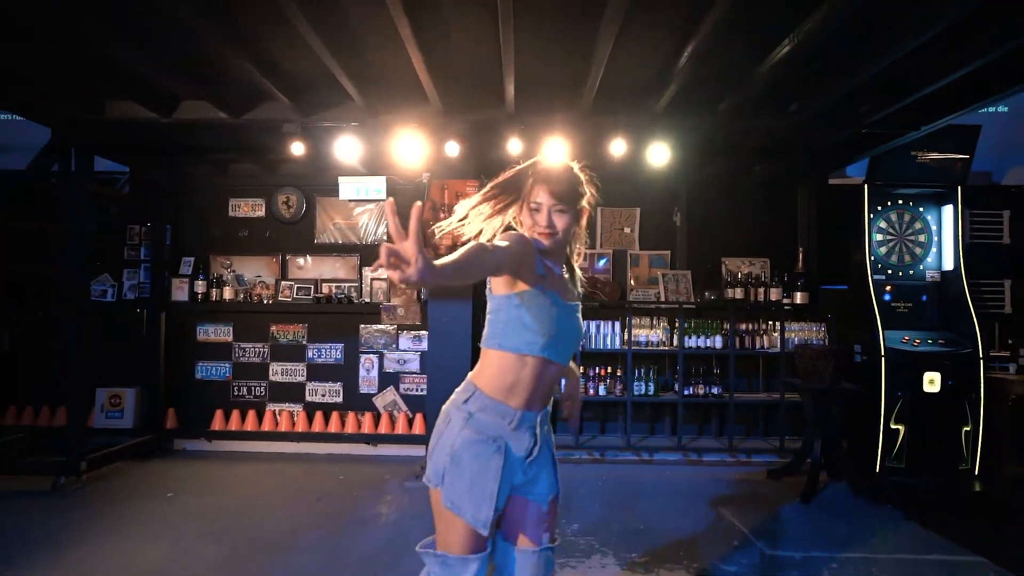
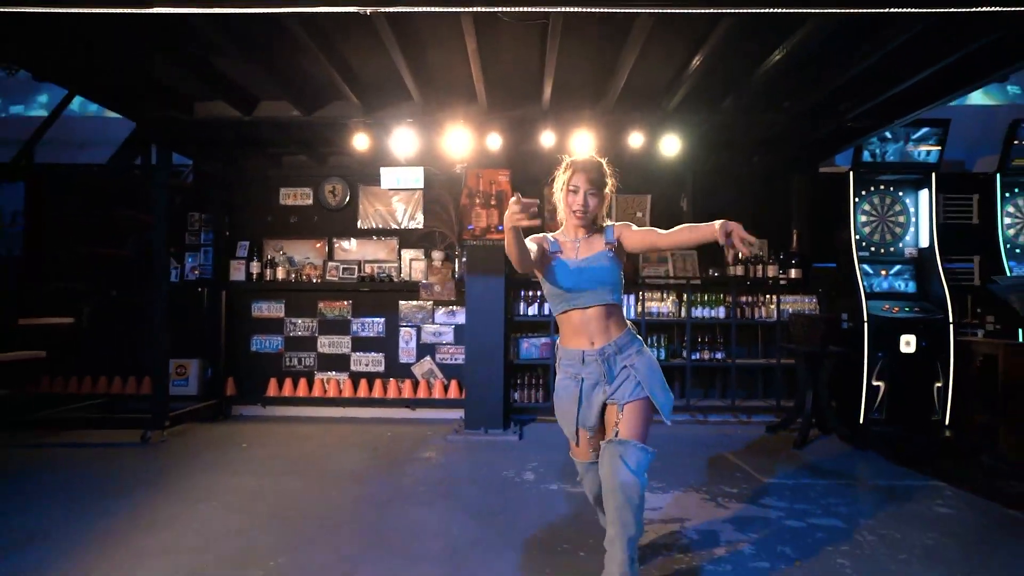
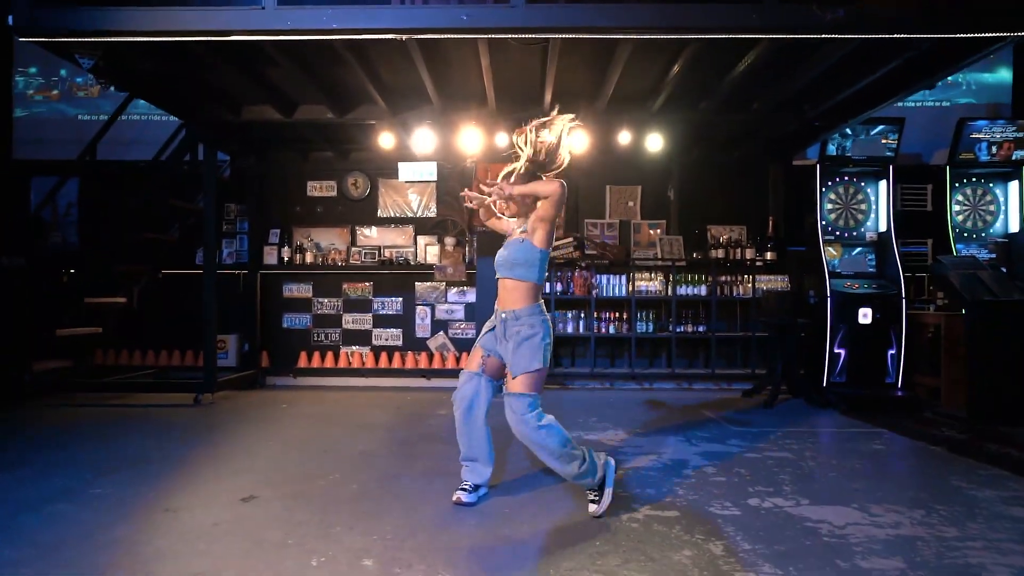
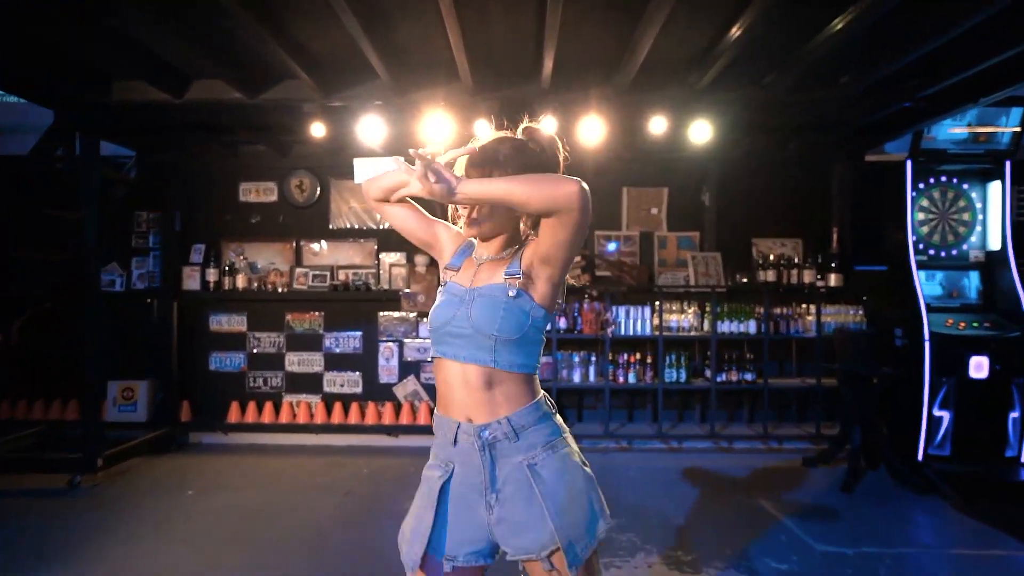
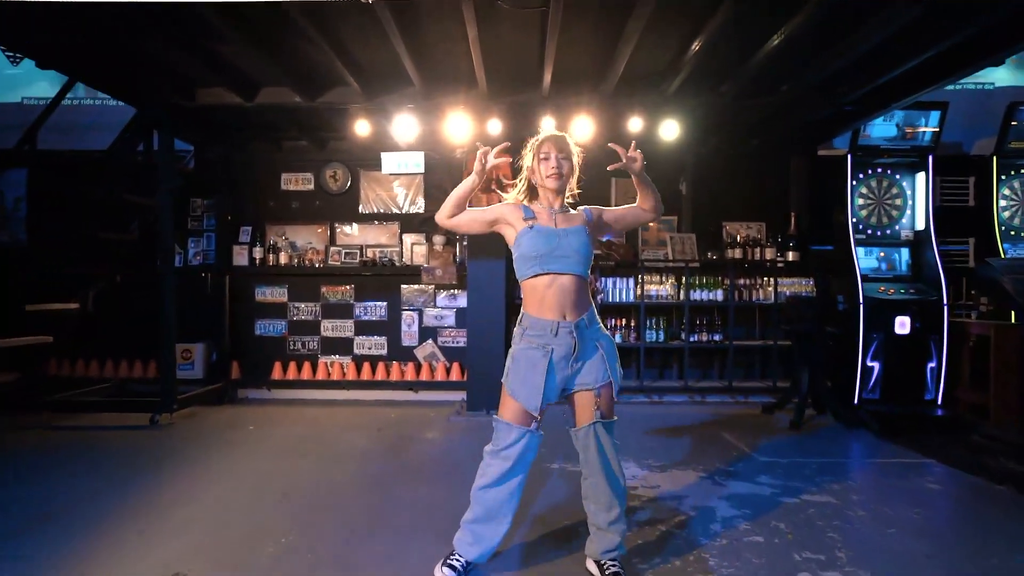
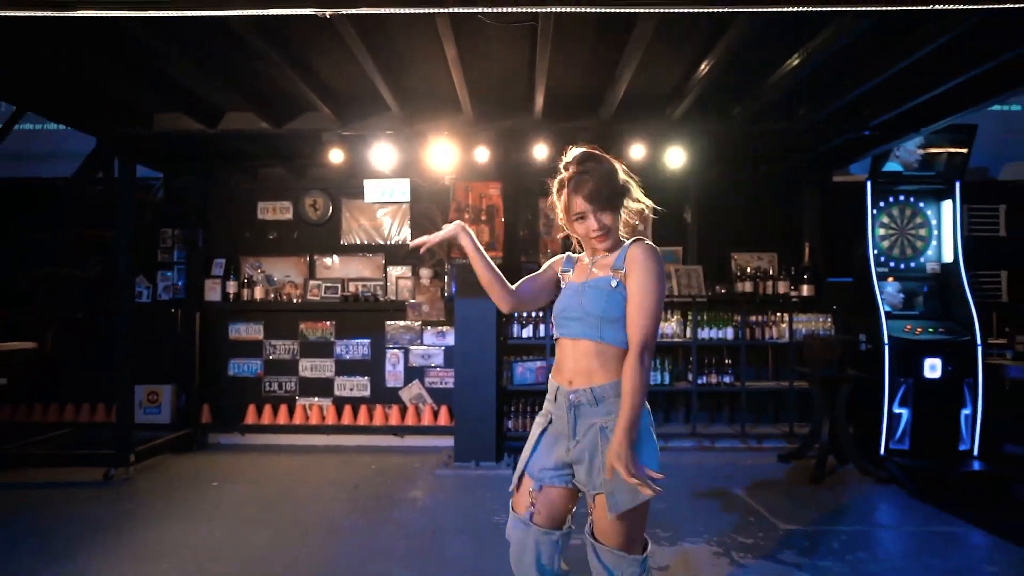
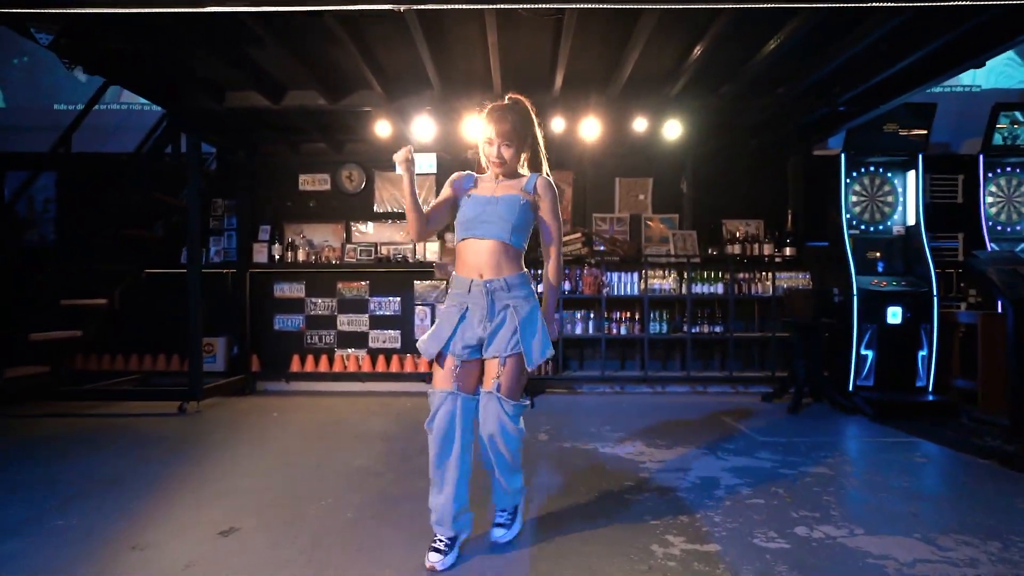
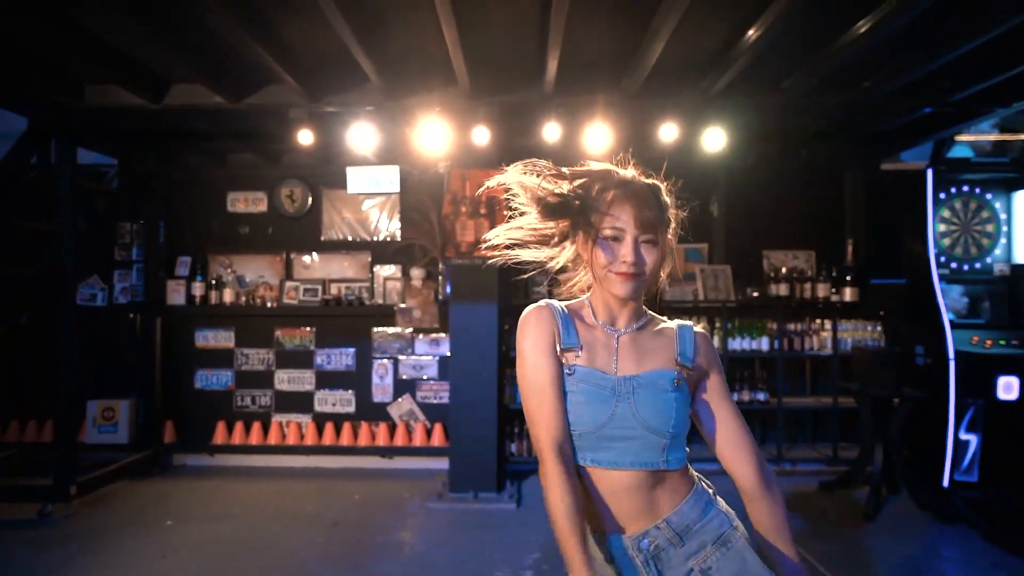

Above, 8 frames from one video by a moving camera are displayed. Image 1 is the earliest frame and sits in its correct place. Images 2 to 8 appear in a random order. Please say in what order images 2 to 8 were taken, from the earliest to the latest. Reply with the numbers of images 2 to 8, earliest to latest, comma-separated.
2, 3, 5, 4, 8, 6, 7
